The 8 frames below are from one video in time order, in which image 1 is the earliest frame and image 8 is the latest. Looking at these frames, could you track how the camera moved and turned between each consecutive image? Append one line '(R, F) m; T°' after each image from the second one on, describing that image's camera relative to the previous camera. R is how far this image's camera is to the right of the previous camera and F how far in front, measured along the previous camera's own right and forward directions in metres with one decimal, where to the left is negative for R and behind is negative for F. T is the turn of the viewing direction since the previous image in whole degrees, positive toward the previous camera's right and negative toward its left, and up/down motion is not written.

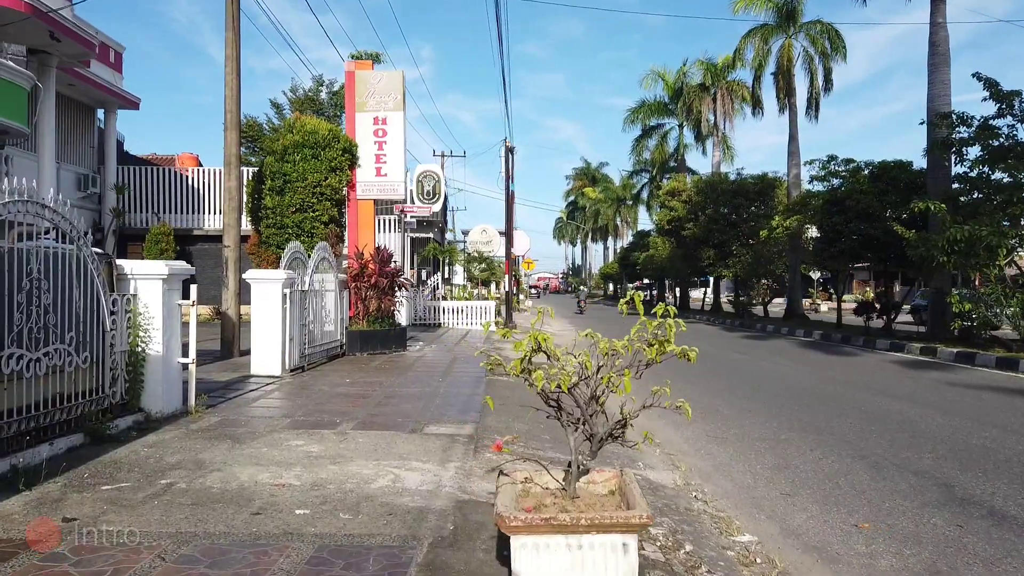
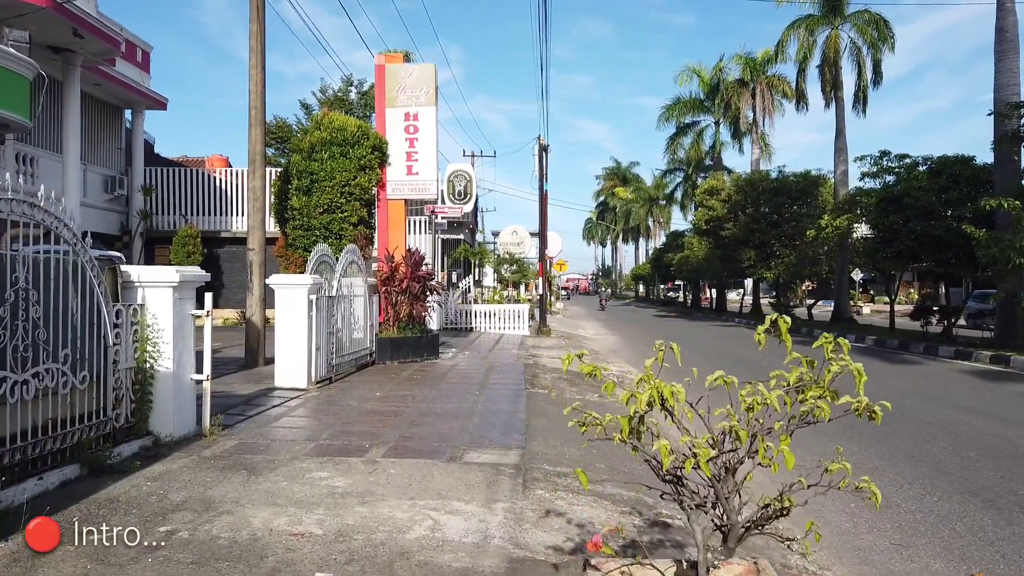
(-0.2, +0.8) m; -2°
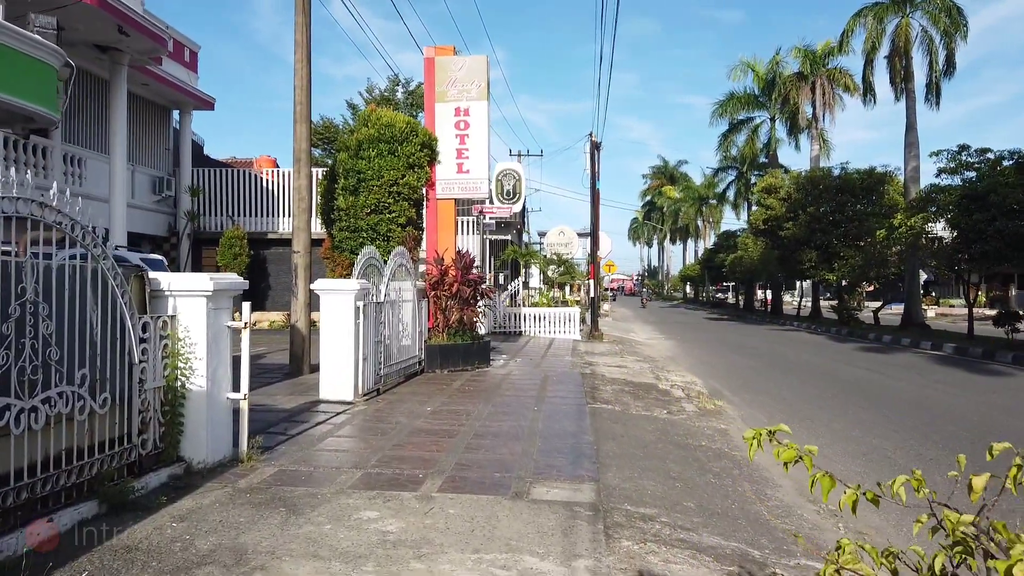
(-0.2, +0.8) m; -3°
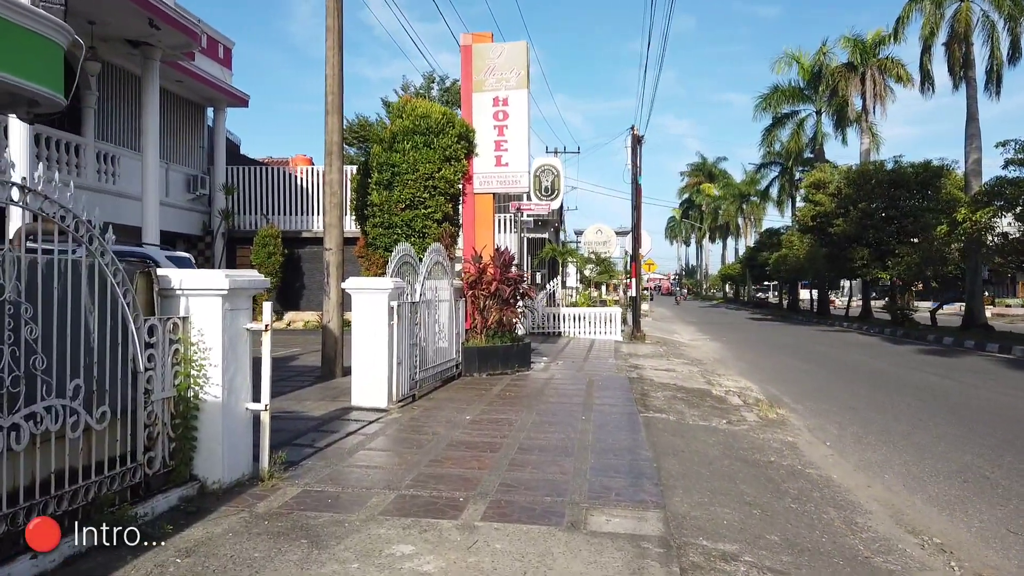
(-0.1, +0.7) m; -3°
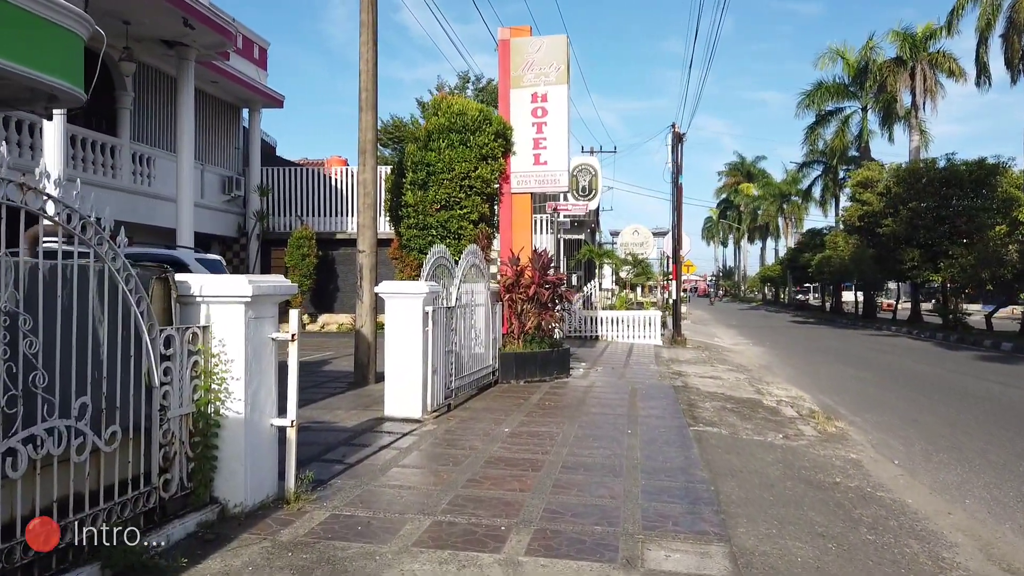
(-0.1, +0.5) m; -3°
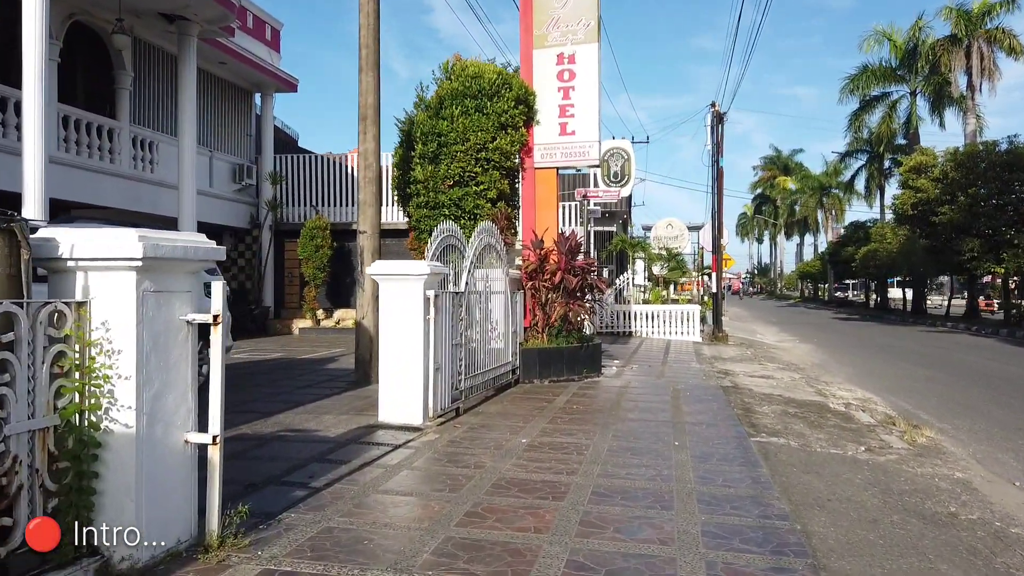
(+0.1, +1.5) m; -2°
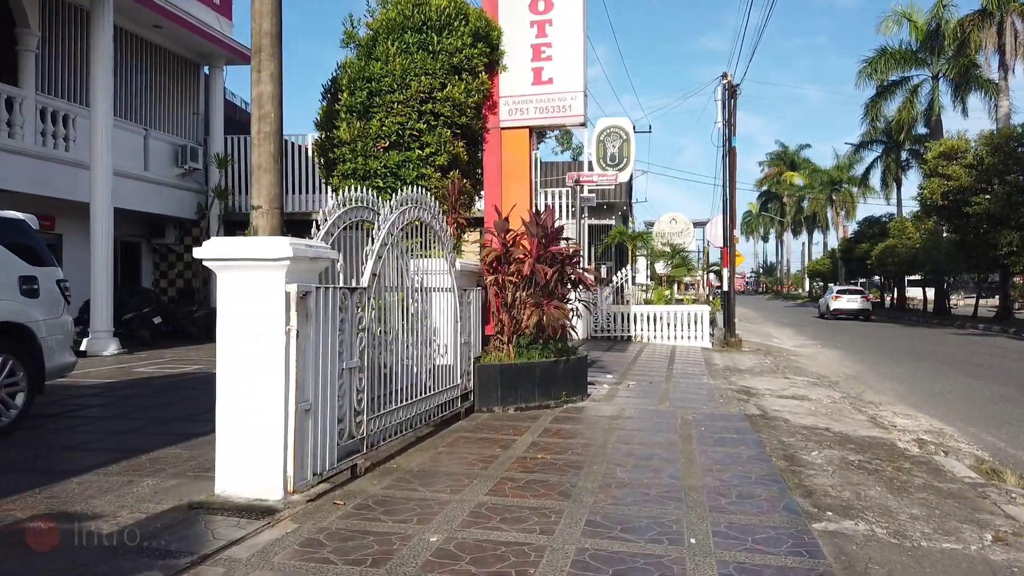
(+0.5, +2.6) m; 0°
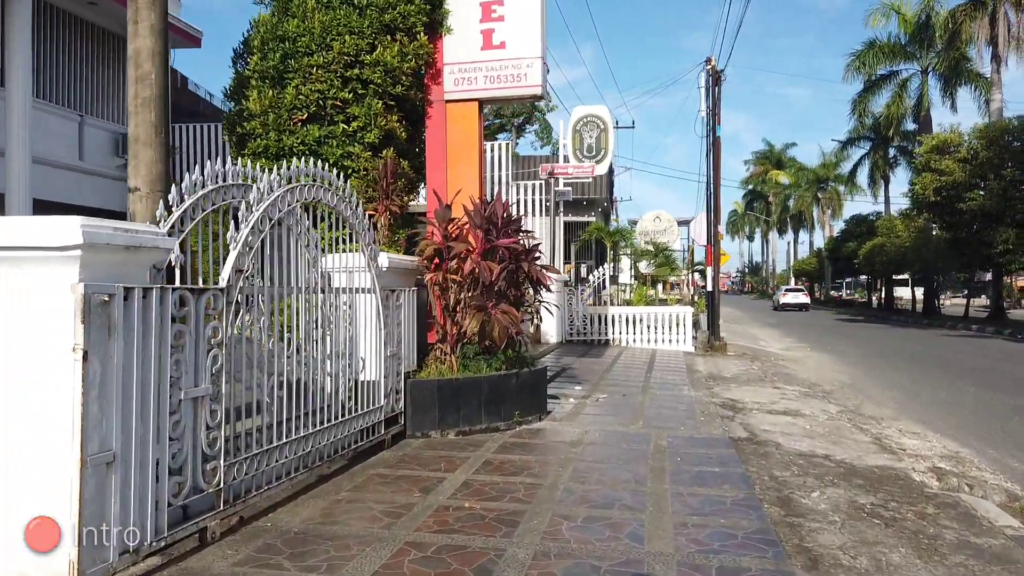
(+0.4, +1.2) m; +1°
